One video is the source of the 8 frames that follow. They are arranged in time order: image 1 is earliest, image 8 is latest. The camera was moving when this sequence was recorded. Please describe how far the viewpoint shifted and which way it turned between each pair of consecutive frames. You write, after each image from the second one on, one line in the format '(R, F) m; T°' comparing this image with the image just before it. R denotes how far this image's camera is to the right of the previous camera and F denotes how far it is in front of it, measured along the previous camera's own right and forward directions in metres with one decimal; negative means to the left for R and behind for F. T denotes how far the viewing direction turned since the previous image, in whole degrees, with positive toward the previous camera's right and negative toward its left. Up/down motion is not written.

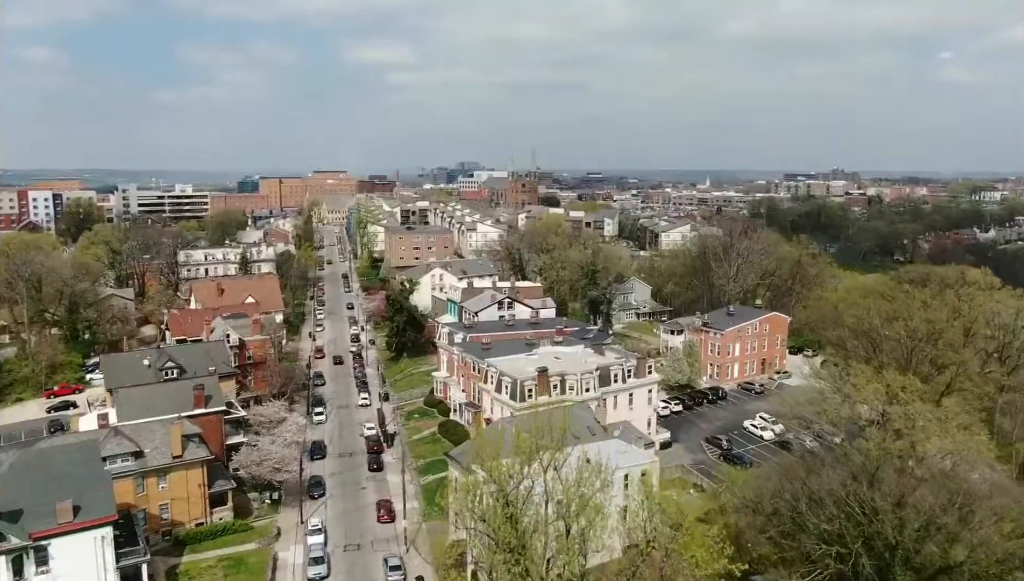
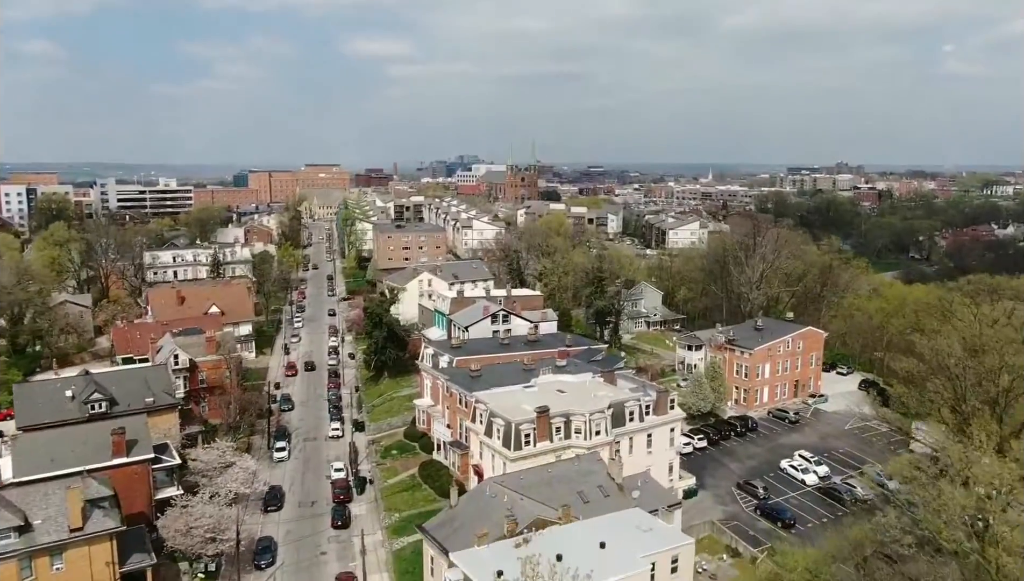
(+0.3, +7.8) m; 0°
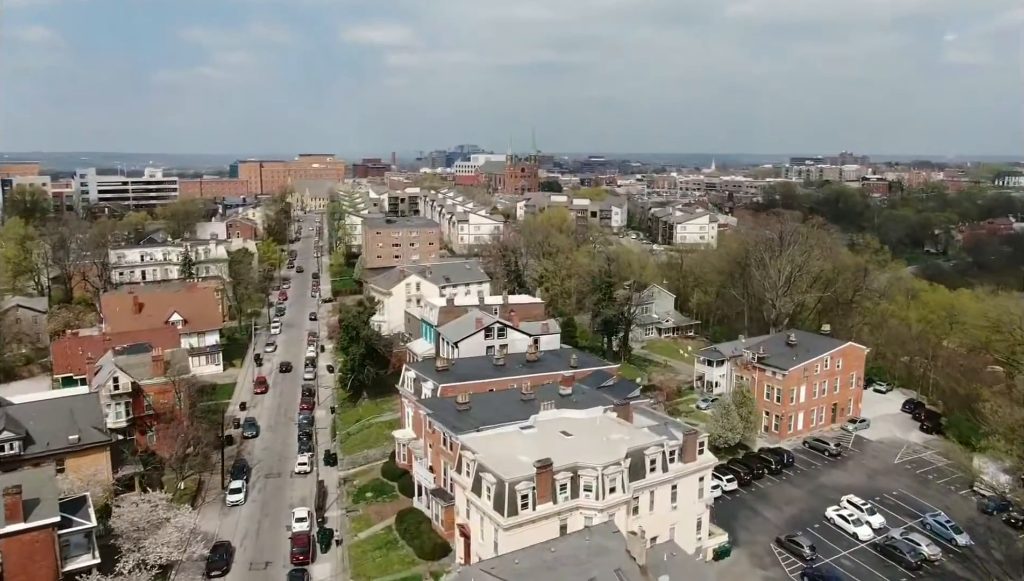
(+0.2, +6.8) m; 0°
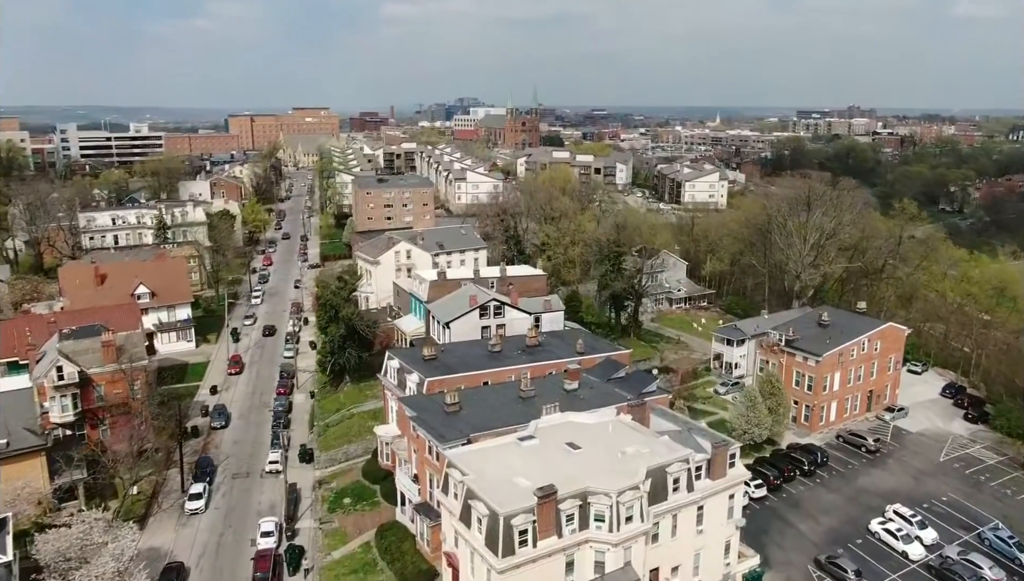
(+0.1, +5.2) m; 0°
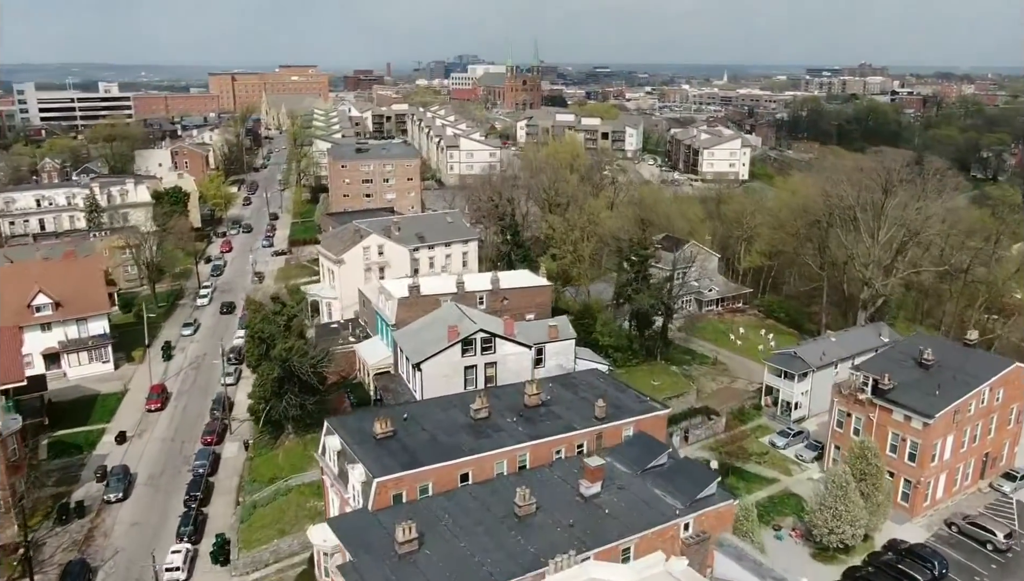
(+0.3, +10.8) m; 0°
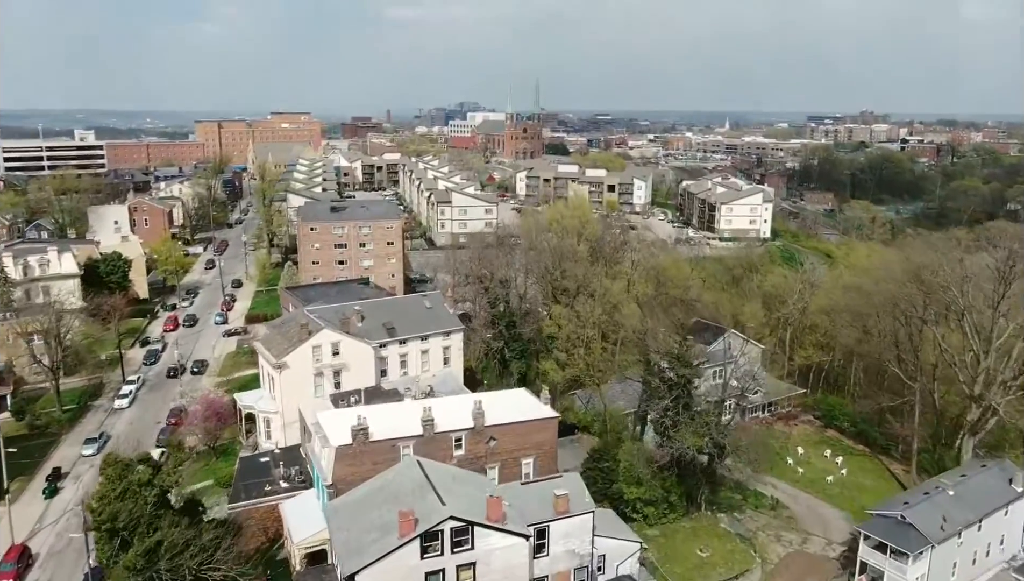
(+0.4, +10.4) m; 0°
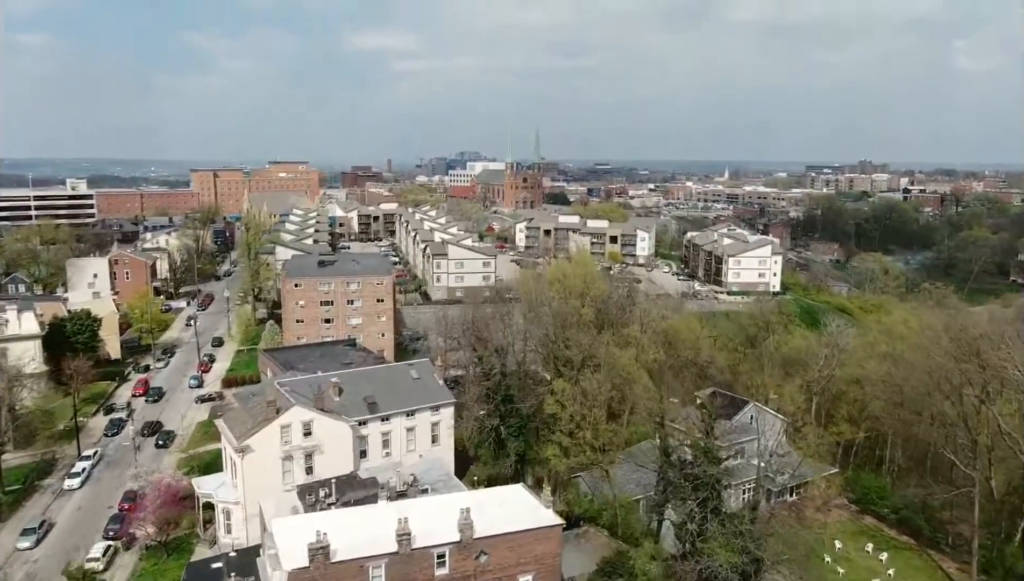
(+0.2, +4.1) m; 0°
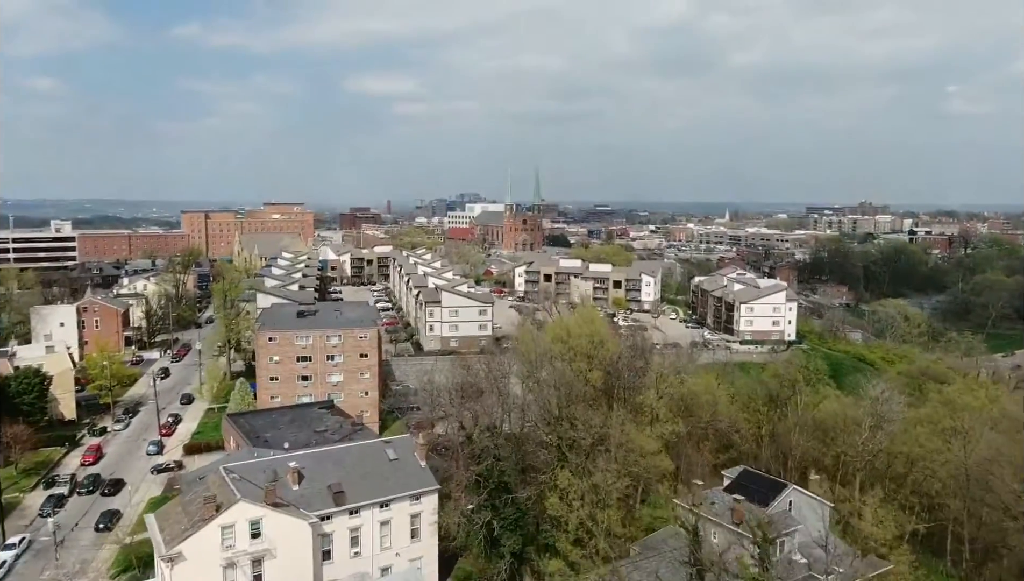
(+0.2, +5.4) m; 0°
